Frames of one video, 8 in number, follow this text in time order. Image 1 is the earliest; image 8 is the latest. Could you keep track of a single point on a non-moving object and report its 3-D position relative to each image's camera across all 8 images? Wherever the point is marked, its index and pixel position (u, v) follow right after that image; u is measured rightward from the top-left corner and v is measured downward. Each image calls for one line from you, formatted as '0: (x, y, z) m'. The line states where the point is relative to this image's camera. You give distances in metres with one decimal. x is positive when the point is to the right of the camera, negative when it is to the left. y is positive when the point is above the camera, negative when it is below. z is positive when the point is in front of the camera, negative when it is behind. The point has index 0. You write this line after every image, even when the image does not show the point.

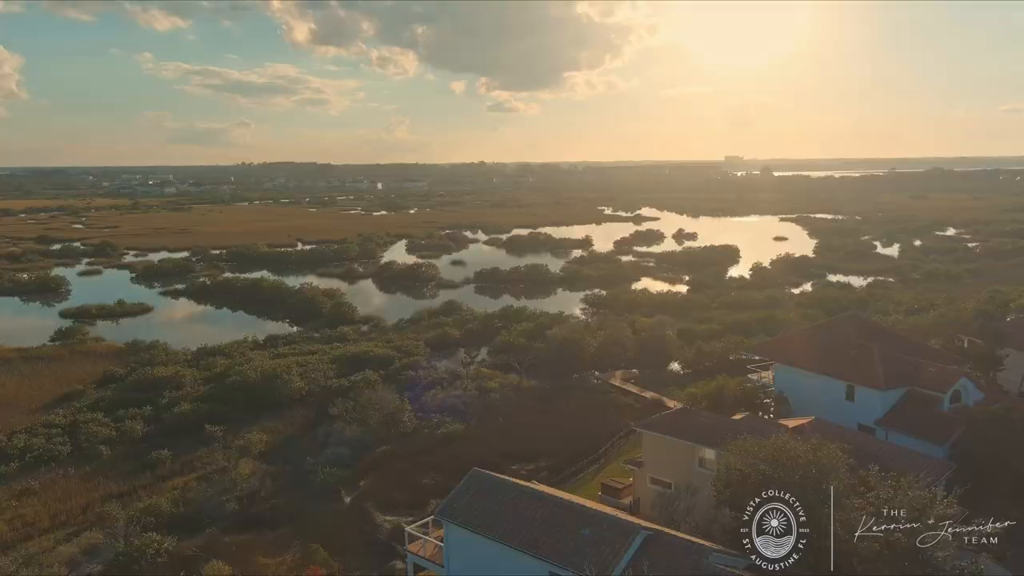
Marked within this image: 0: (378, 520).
0: (-3.0, -5.3, +17.7) m
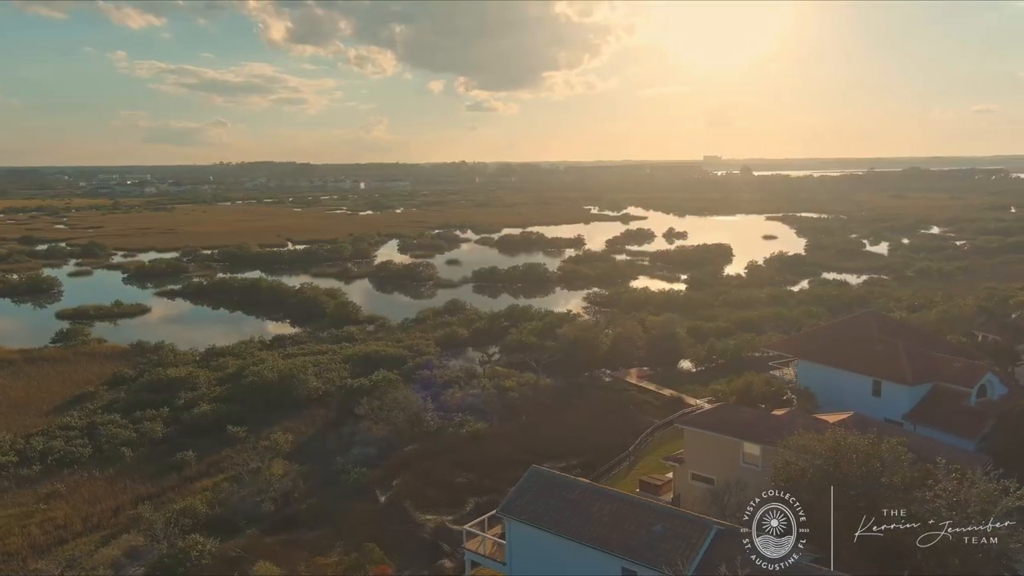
0: (-2.1, -5.3, +17.7) m
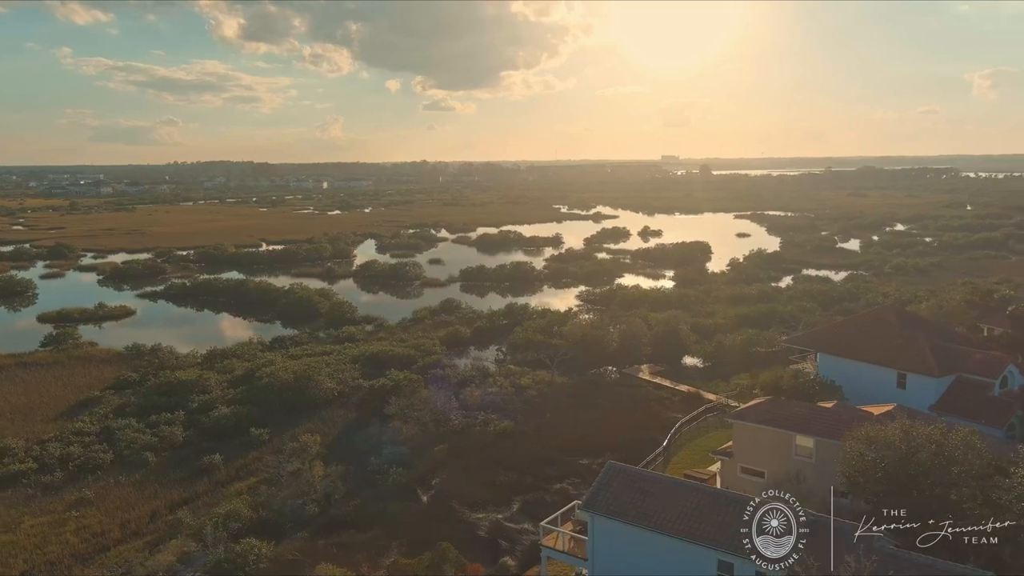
0: (-0.9, -5.2, +17.6) m
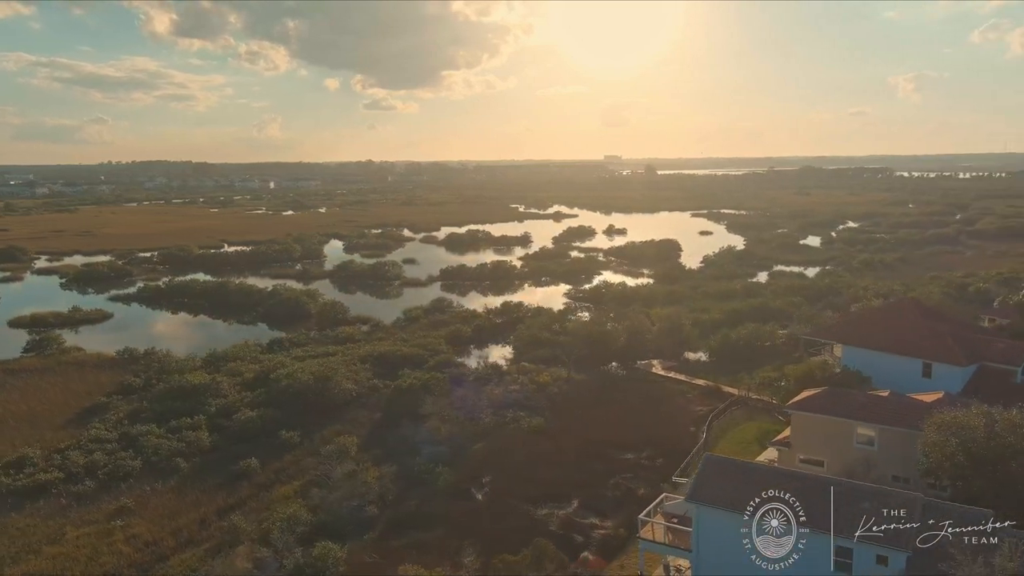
0: (+0.5, -5.1, +17.6) m
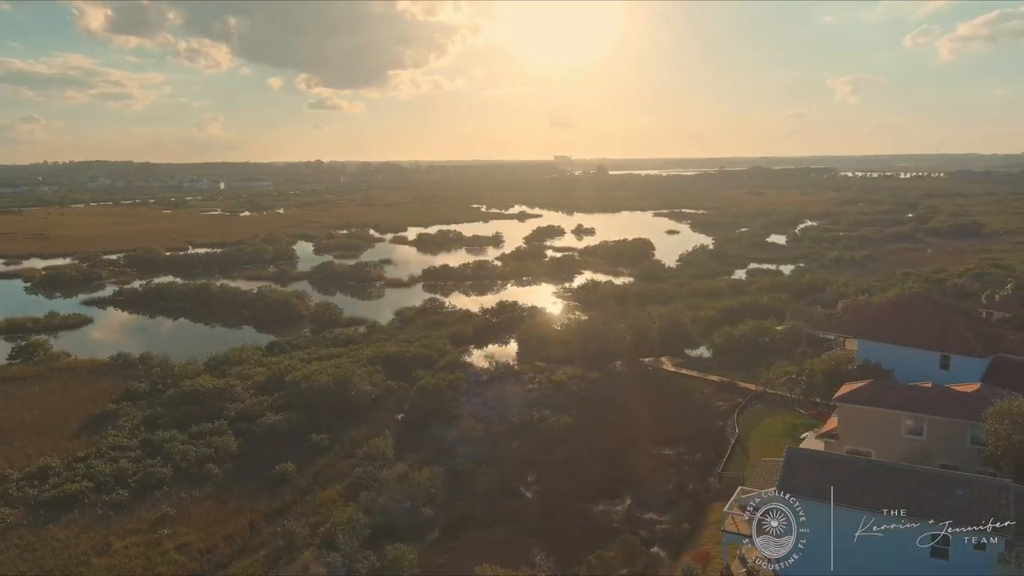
0: (+1.9, -5.1, +17.7) m
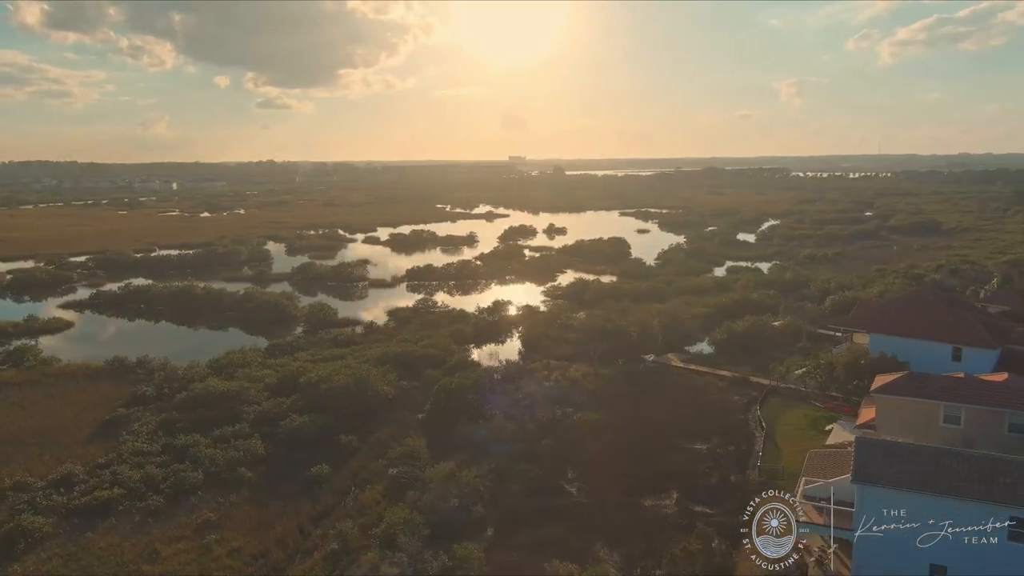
0: (+3.0, -5.0, +17.8) m
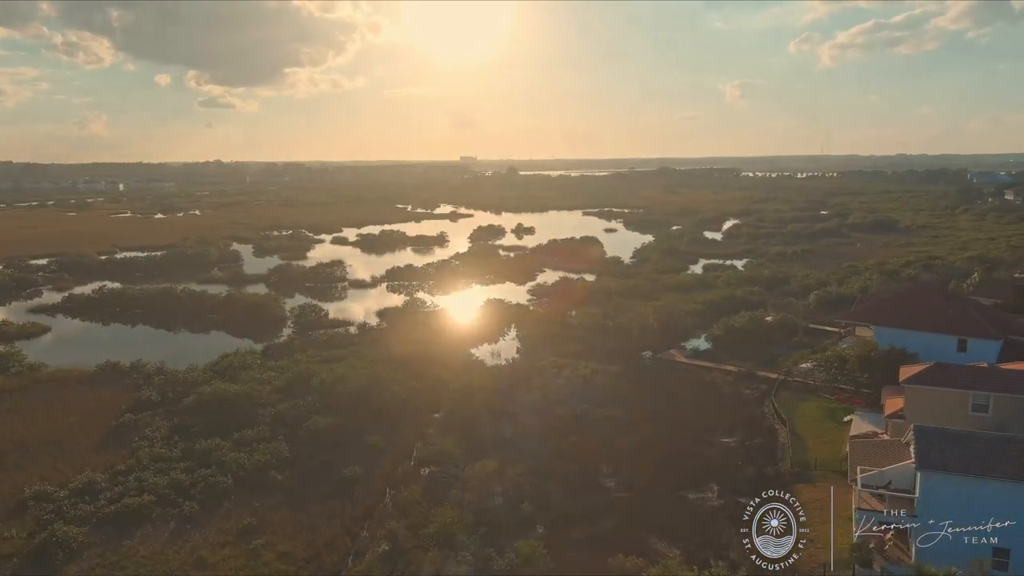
0: (+4.1, -4.9, +18.1) m
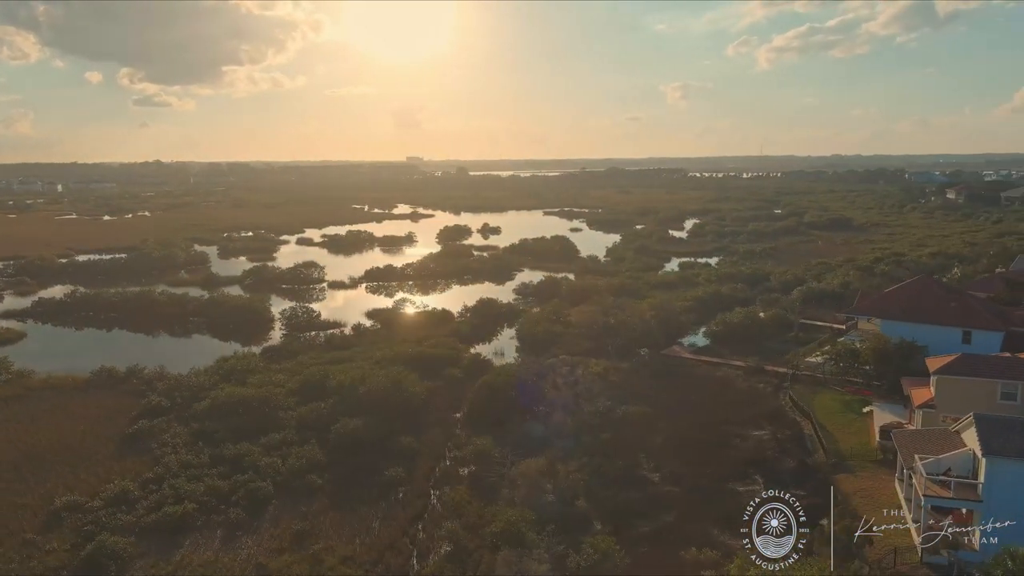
0: (+5.3, -4.8, +18.4) m
